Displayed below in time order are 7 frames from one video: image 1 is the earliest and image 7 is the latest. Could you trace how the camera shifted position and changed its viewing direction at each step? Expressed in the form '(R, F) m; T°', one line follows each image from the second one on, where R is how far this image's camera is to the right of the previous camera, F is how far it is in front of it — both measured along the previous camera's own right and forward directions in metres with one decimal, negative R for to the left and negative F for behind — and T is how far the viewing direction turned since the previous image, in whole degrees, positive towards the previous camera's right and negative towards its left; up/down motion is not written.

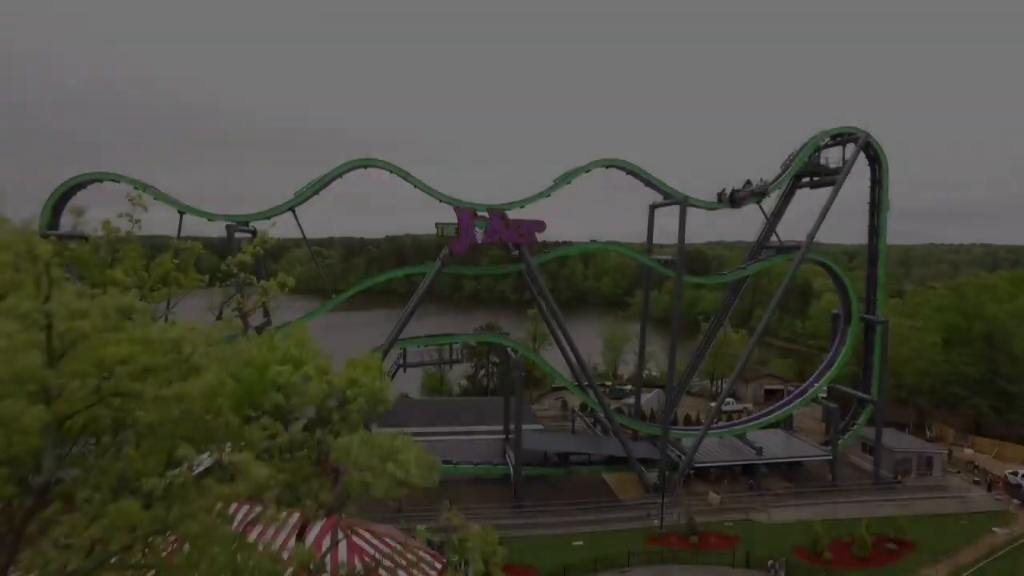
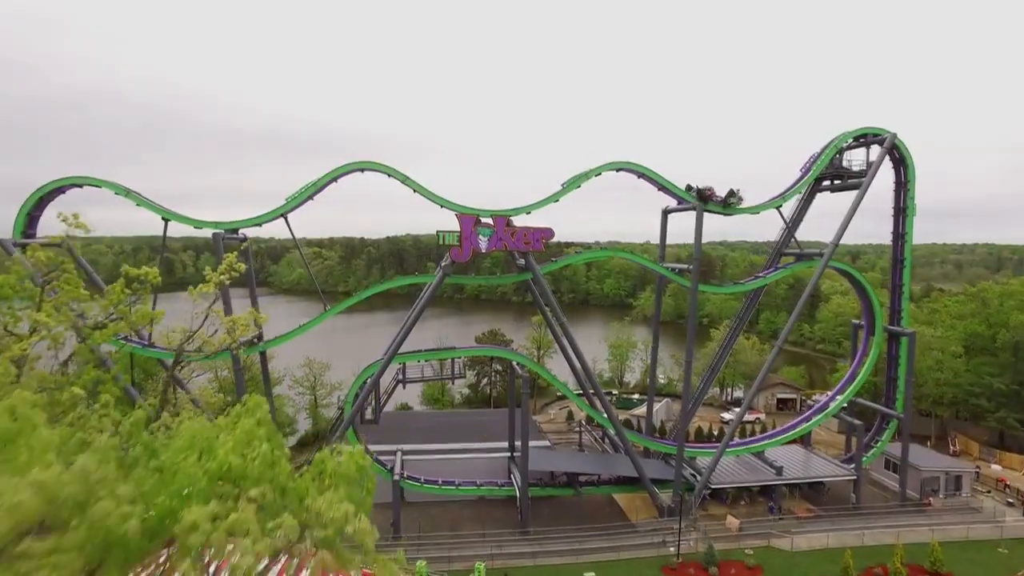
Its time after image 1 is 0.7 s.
(-0.1, +1.0) m; 0°
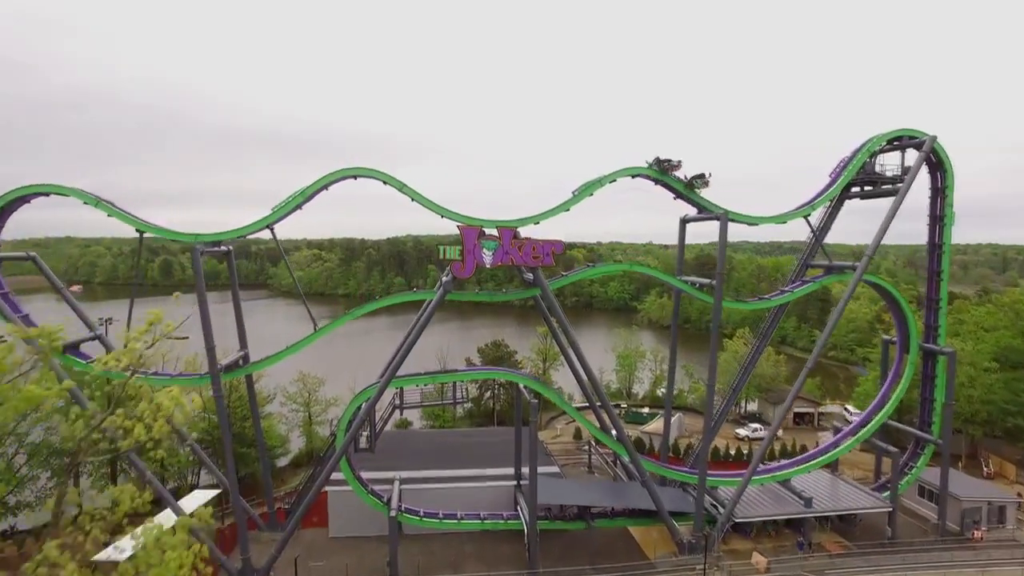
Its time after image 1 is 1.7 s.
(-0.1, +1.4) m; 0°
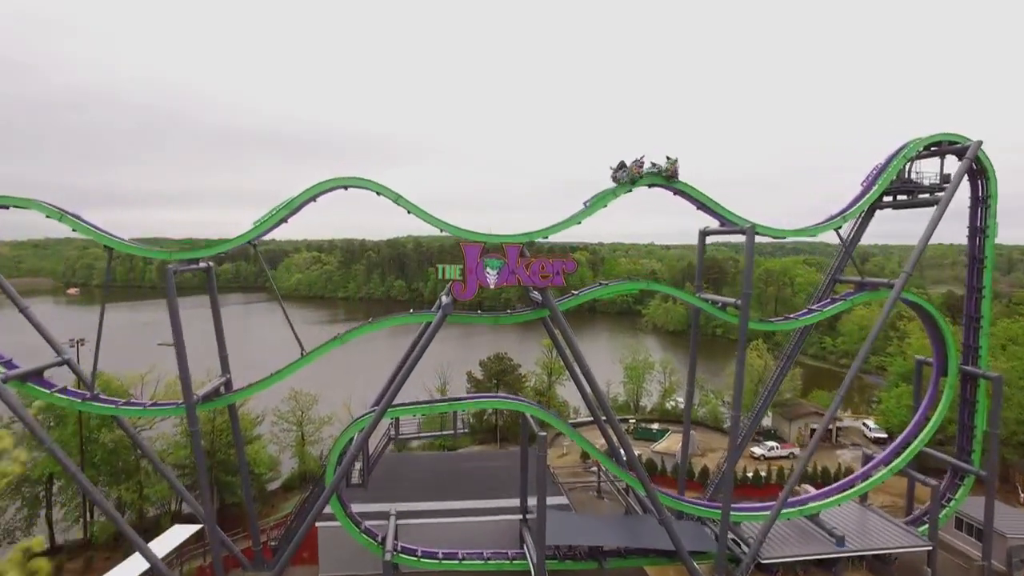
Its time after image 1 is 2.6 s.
(-0.1, +1.3) m; 0°
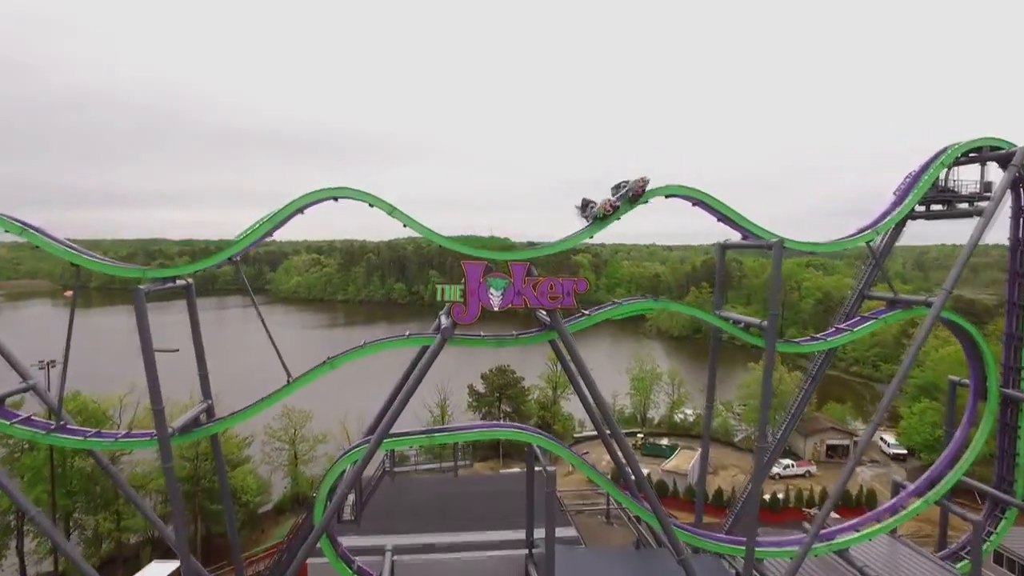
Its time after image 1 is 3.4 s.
(-0.1, +1.1) m; 0°
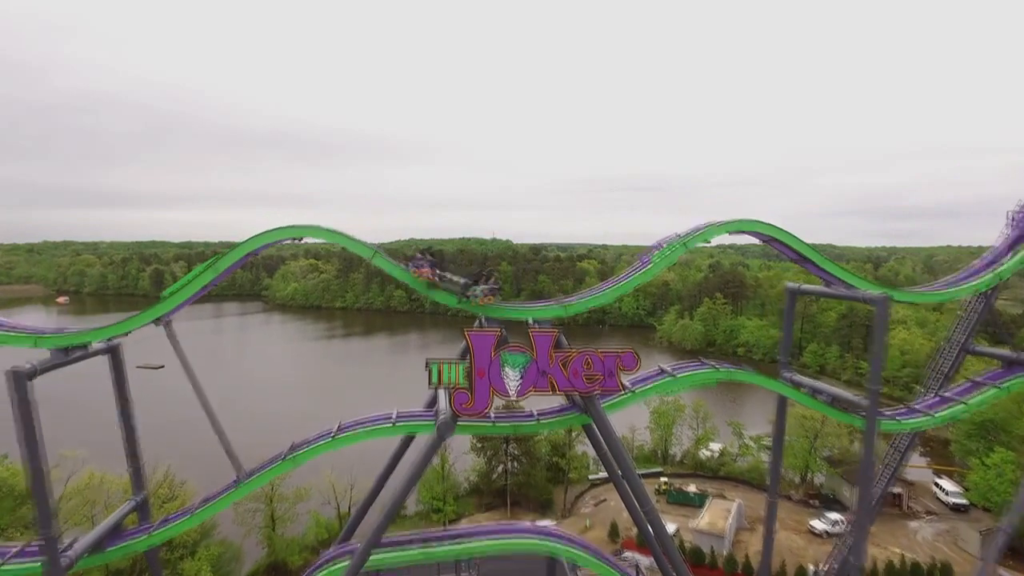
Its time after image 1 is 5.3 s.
(-0.3, +3.0) m; 0°
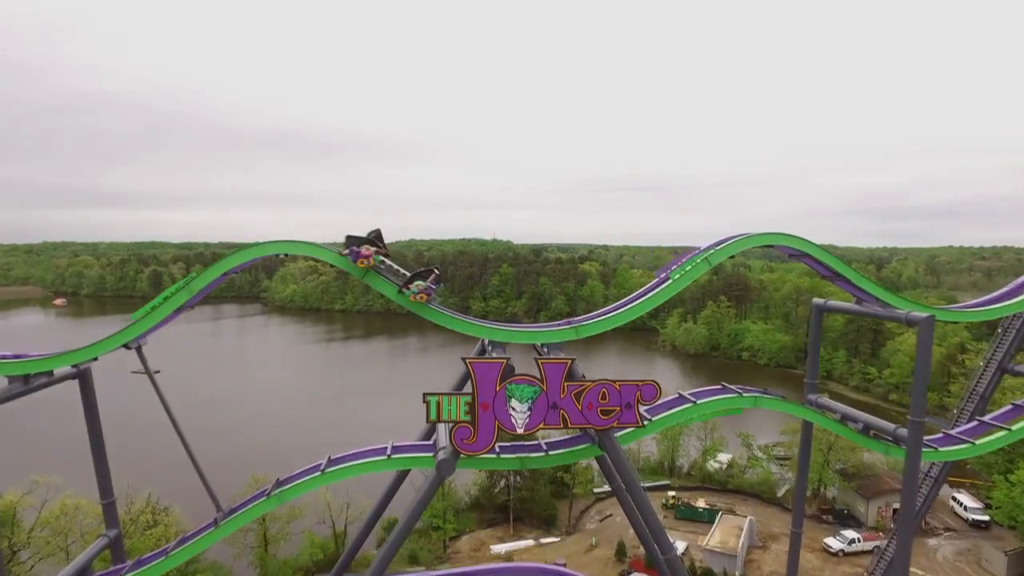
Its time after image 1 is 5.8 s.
(-0.1, +0.9) m; 0°
